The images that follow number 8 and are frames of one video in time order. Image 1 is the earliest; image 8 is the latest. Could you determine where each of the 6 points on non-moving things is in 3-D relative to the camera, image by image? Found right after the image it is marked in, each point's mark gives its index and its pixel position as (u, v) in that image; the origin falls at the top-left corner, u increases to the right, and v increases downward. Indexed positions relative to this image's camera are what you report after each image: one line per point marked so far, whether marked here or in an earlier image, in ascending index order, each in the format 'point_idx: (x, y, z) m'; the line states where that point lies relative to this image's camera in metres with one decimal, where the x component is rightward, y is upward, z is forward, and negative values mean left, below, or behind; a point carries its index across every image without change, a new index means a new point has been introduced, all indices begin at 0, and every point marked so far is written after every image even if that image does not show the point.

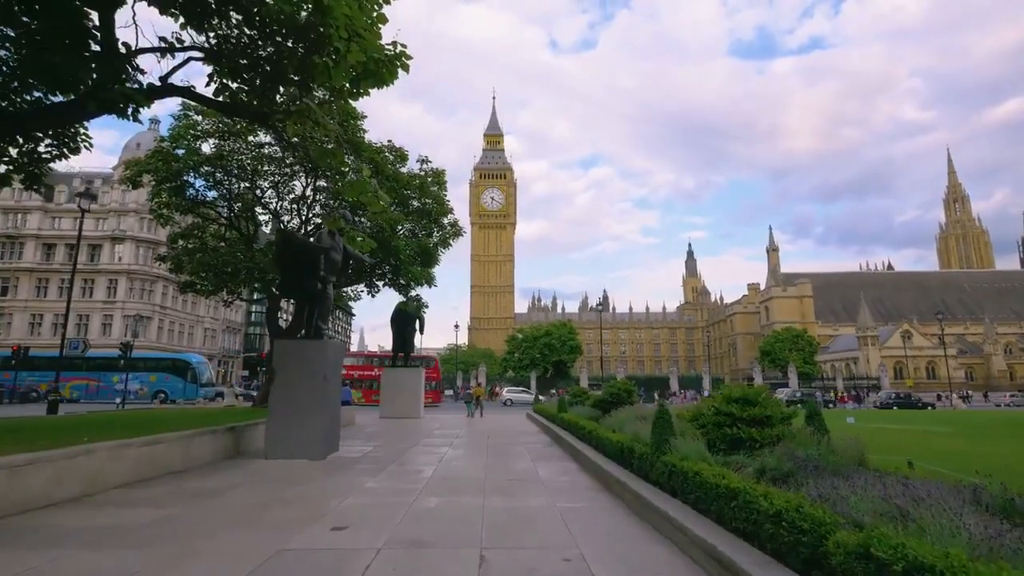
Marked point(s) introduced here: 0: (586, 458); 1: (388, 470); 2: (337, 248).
0: (+1.4, -3.1, +10.6) m
1: (-2.3, -3.4, +10.6) m
2: (-4.1, +0.9, +13.4) m
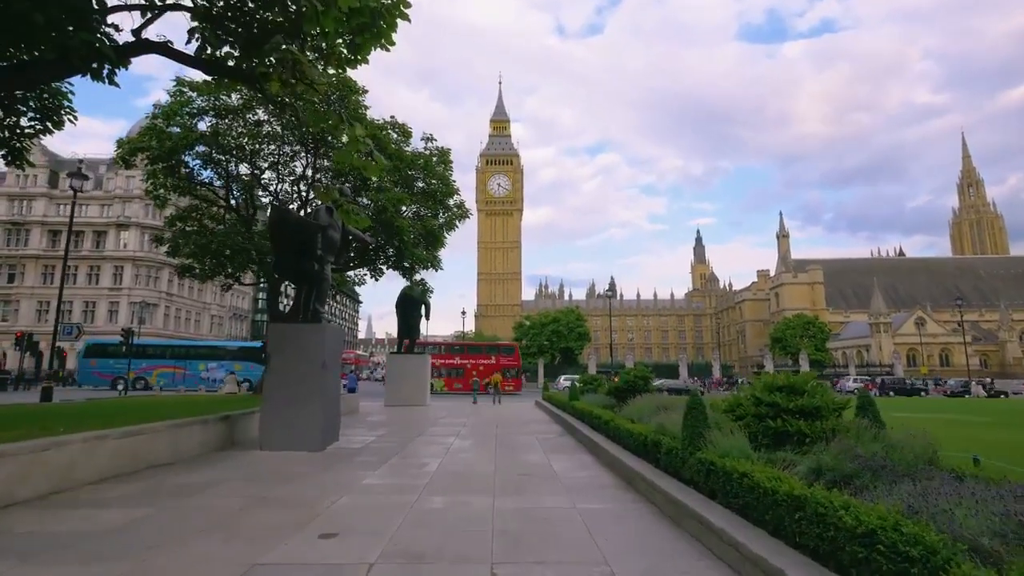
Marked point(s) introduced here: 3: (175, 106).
0: (+1.6, -2.8, +9.7) m
1: (-2.1, -3.0, +9.8) m
2: (-3.9, +1.3, +12.6) m
3: (-11.6, +6.3, +19.7) m
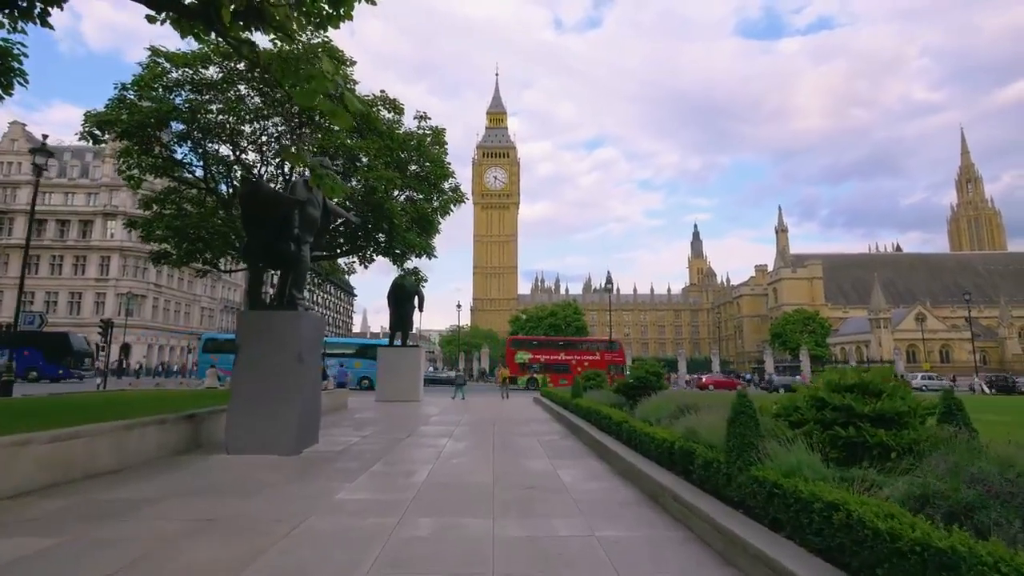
0: (+1.6, -2.5, +8.5) m
1: (-2.1, -2.7, +8.5) m
2: (-3.9, +1.6, +11.2) m
3: (-11.6, +6.7, +18.2) m
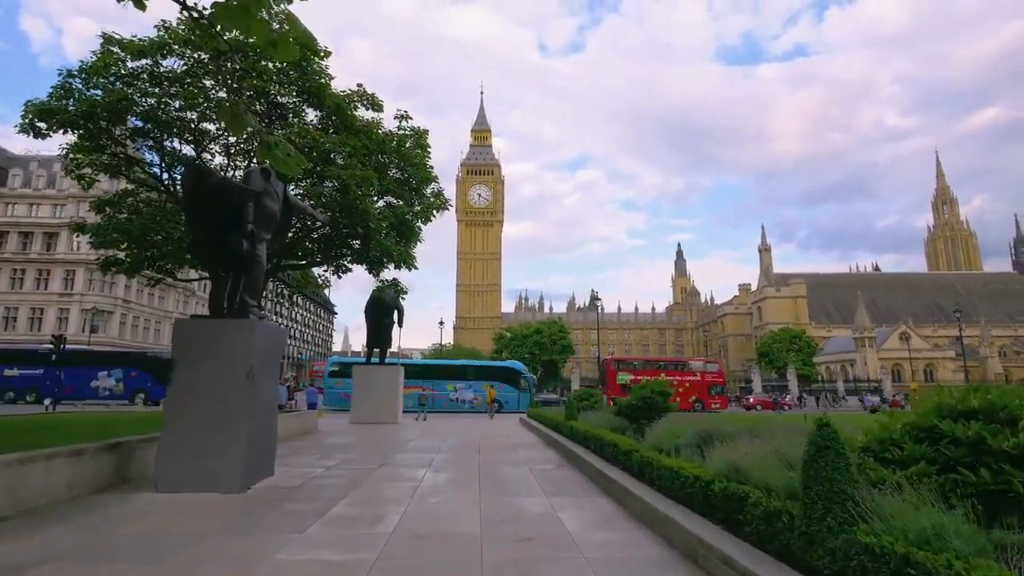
0: (+1.5, -2.5, +7.0) m
1: (-2.2, -2.7, +6.9) m
2: (-4.0, +1.5, +9.7) m
3: (-12.0, +6.4, +16.6) m
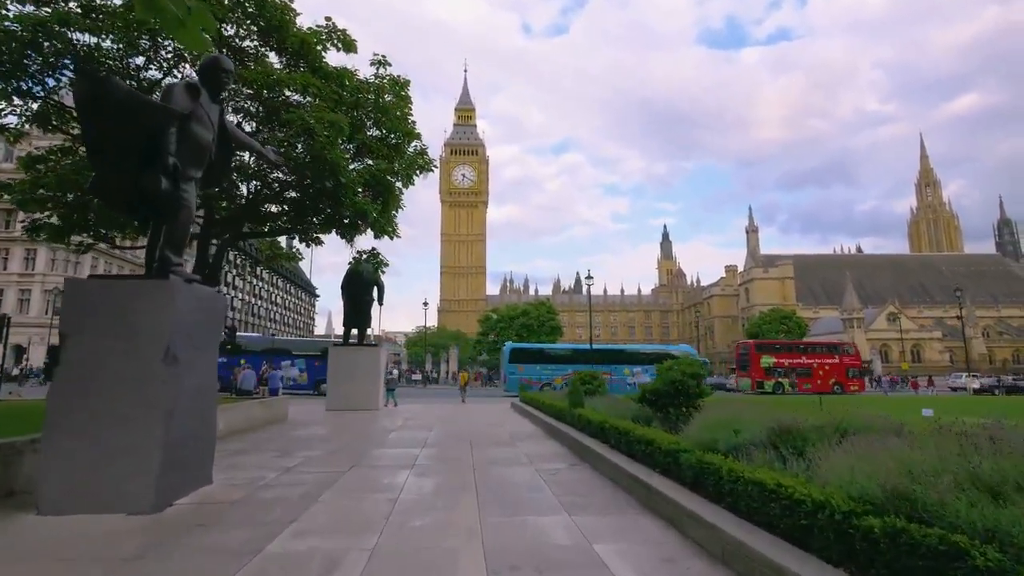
0: (+1.6, -2.0, +5.0) m
1: (-2.1, -2.2, +4.8) m
2: (-4.0, +2.1, +7.4) m
3: (-12.1, +7.2, +14.0) m
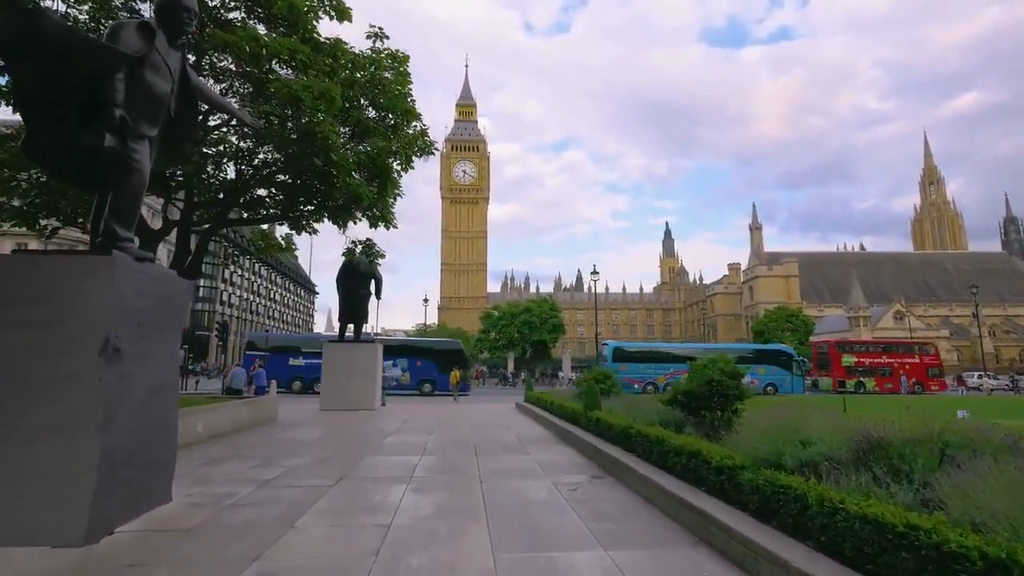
0: (+1.8, -1.8, +3.7) m
1: (-1.9, -2.0, +3.6) m
2: (-3.8, +2.3, +6.2) m
3: (-11.9, +7.4, +12.7) m
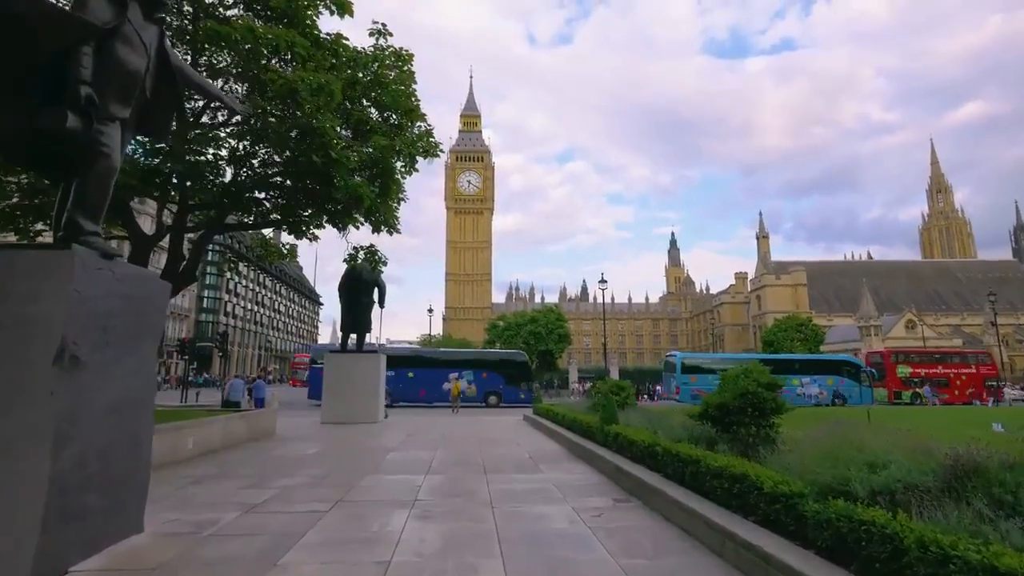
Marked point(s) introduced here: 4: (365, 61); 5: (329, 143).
0: (+1.9, -1.8, +3.0) m
1: (-1.7, -2.0, +2.8) m
2: (-3.6, +2.3, +5.5) m
3: (-11.7, +7.3, +12.2) m
4: (-3.6, +5.5, +13.9) m
5: (-3.9, +3.0, +12.3) m
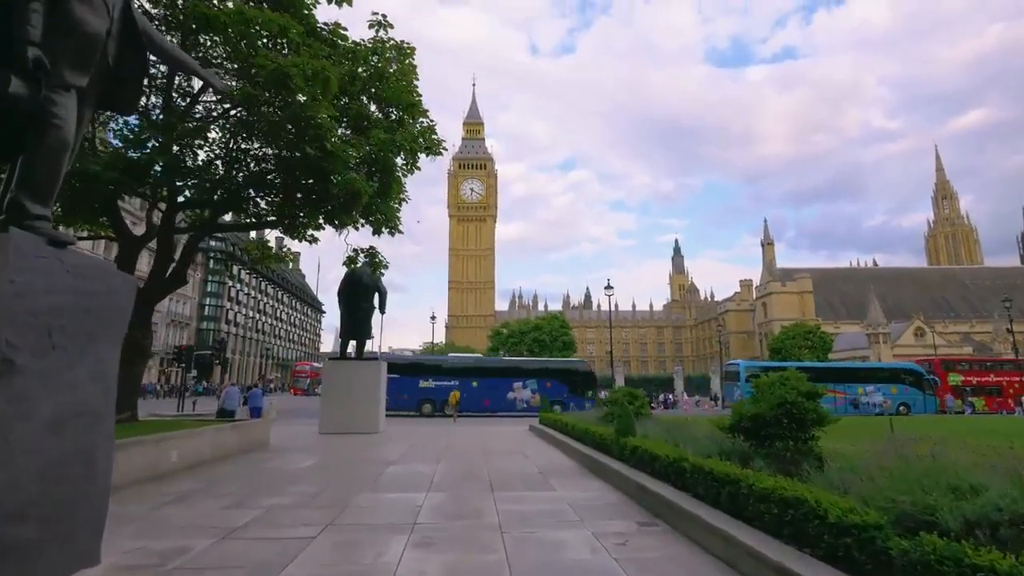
0: (+2.0, -1.7, +2.2) m
1: (-1.6, -1.9, +2.0) m
2: (-3.5, +2.4, +4.8) m
3: (-11.5, +7.2, +11.6) m
4: (-3.4, +5.5, +13.3) m
5: (-3.7, +2.9, +11.6) m
